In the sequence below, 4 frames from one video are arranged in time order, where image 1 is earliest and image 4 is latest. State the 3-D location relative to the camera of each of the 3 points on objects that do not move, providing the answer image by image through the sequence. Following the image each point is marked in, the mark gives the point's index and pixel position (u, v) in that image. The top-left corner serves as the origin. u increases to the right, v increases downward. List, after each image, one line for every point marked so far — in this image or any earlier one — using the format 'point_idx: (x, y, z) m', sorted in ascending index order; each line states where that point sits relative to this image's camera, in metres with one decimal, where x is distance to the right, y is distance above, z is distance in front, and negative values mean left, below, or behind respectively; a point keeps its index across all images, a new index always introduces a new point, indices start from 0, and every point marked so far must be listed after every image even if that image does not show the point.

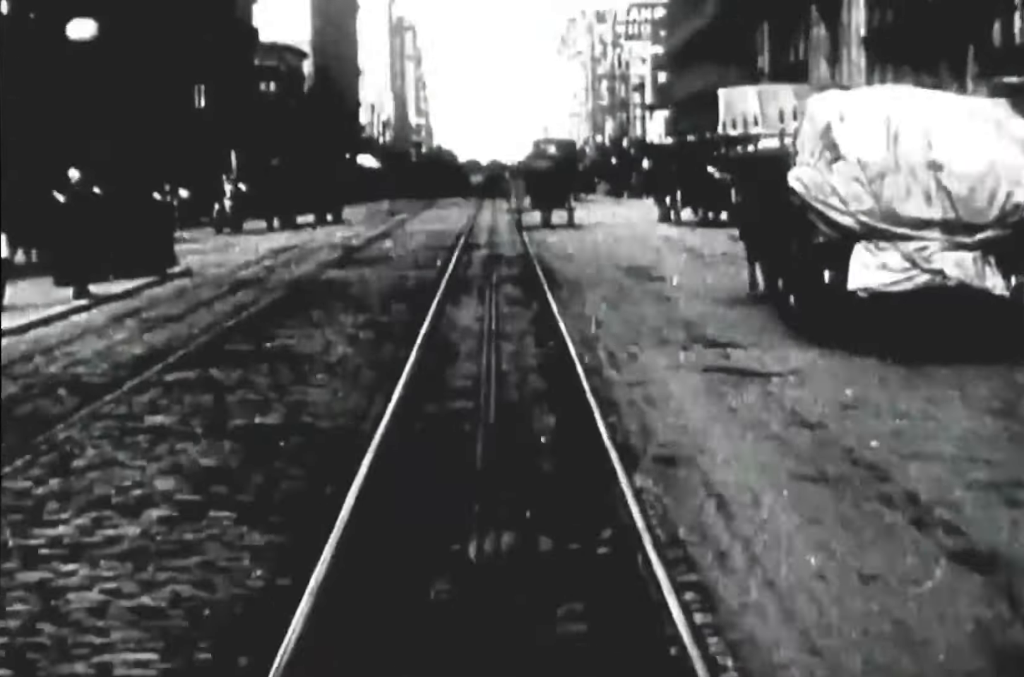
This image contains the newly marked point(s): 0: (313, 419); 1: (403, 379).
0: (-1.4, -0.6, +14.4) m
1: (-0.9, -0.4, +16.8) m
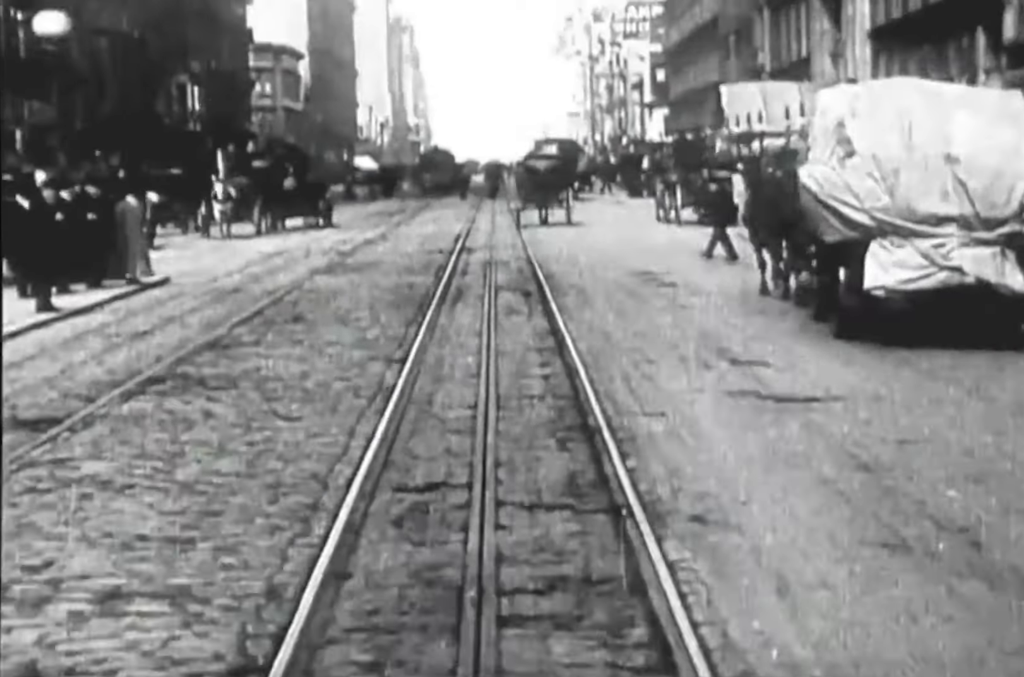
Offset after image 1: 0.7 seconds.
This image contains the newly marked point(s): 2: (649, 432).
0: (-1.4, -0.8, +12.2) m
1: (-0.9, -0.6, +14.6) m
2: (+0.9, -0.6, +13.5) m
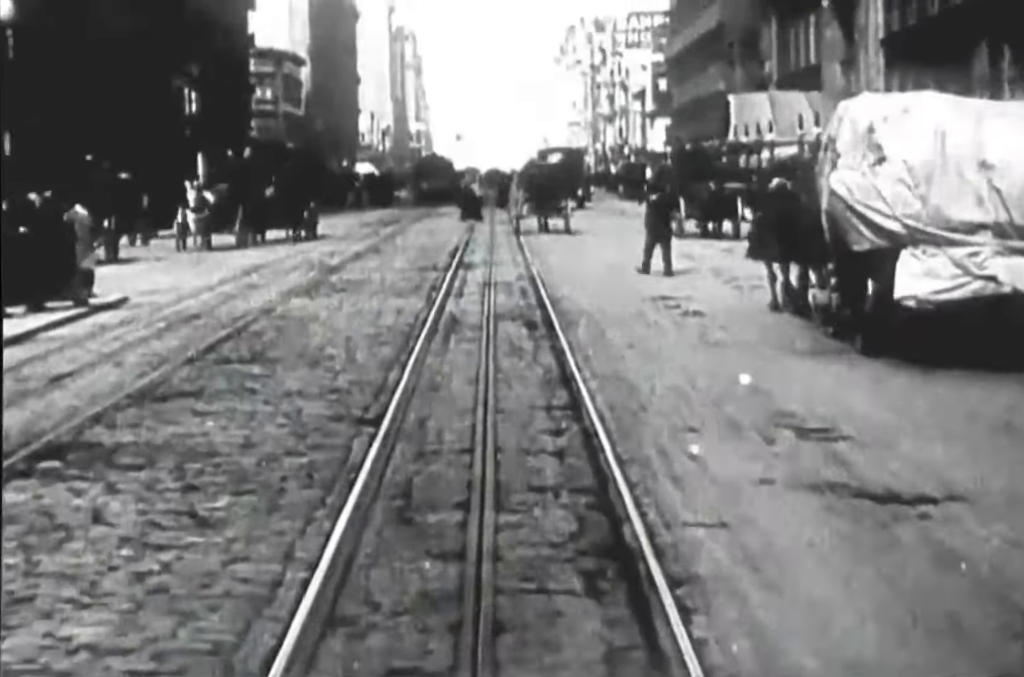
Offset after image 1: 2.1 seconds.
0: (-1.4, -1.2, +8.1) m
1: (-0.9, -1.0, +10.6) m
2: (+1.0, -1.1, +9.4) m
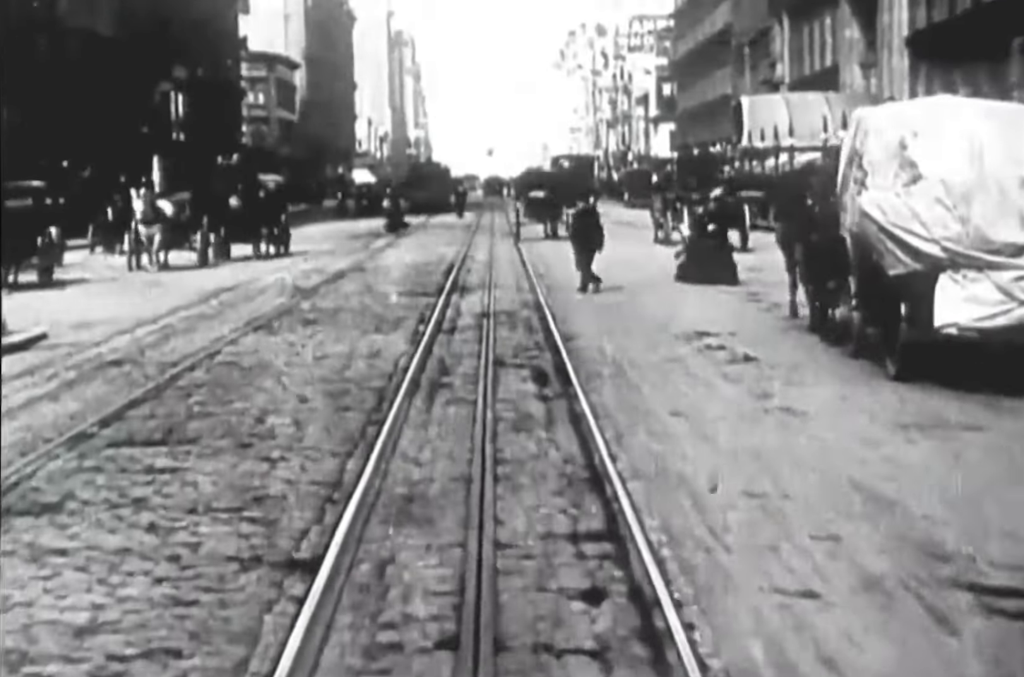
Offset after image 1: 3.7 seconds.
0: (-1.4, -1.6, +2.9) m
1: (-0.8, -1.4, +5.3) m
2: (+1.0, -1.5, +4.1) m
